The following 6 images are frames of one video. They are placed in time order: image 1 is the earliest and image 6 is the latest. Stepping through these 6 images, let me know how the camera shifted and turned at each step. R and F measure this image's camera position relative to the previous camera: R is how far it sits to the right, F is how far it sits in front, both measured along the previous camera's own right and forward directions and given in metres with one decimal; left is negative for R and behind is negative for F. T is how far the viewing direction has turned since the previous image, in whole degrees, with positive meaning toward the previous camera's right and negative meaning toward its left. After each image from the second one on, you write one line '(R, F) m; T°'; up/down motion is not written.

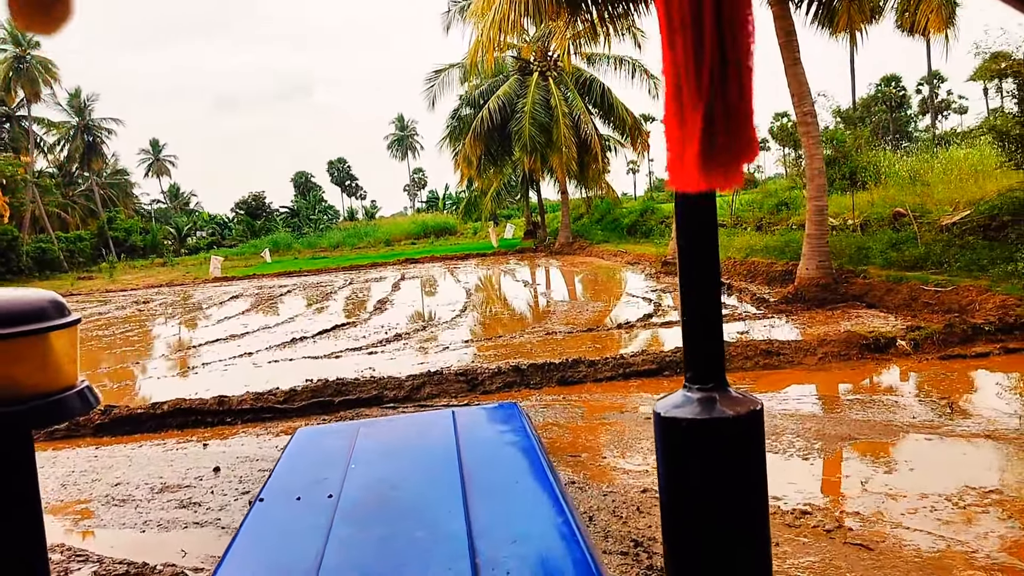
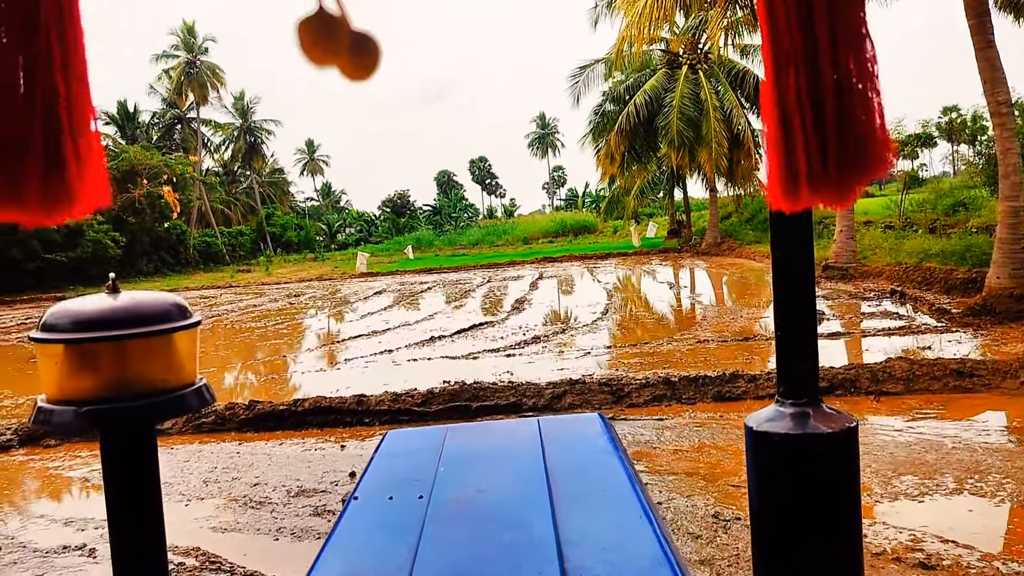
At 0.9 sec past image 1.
(-0.1, +0.3) m; -9°
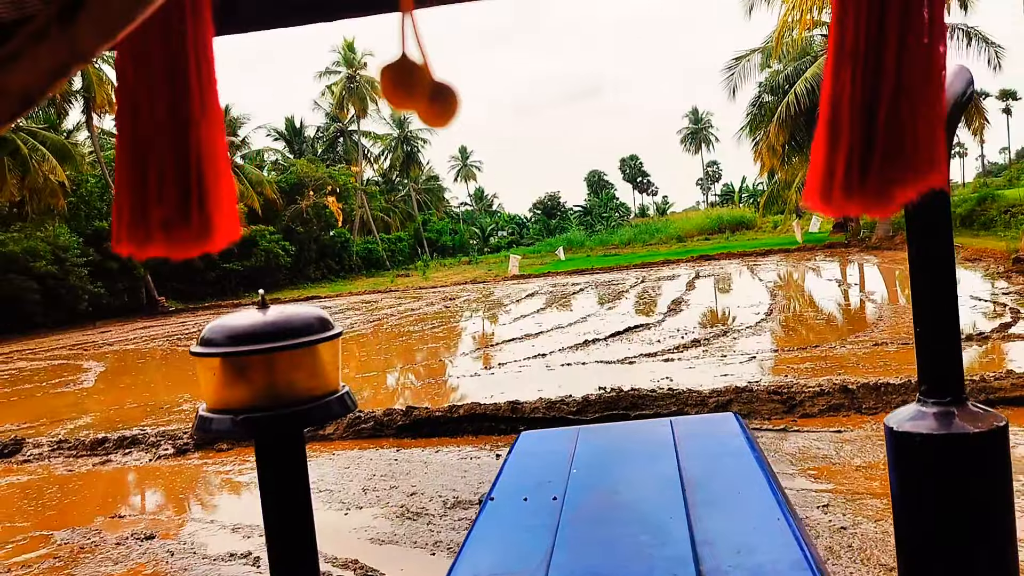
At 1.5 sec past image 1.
(0.0, +0.2) m; -10°
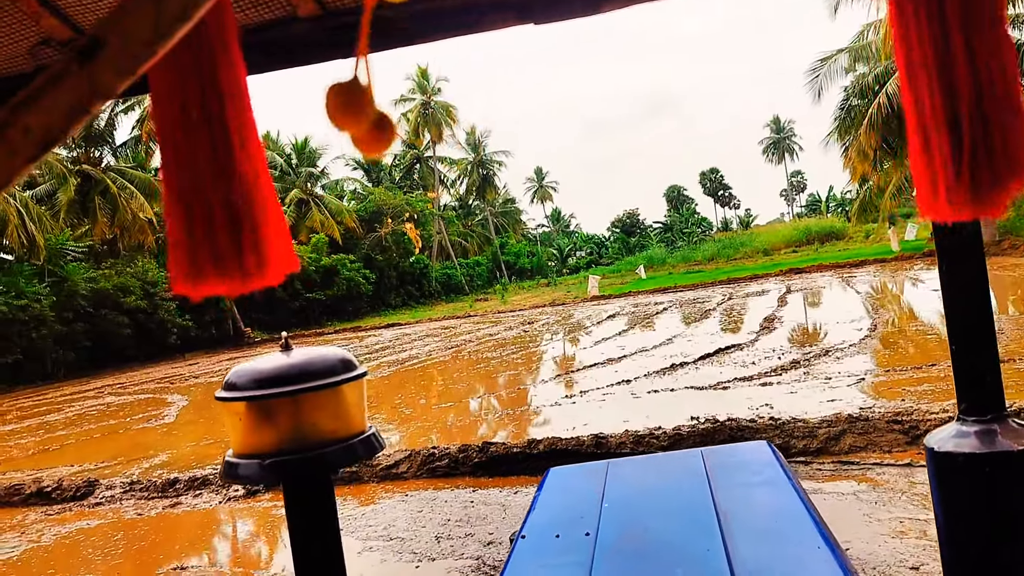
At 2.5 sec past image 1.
(0.0, +0.4) m; -5°
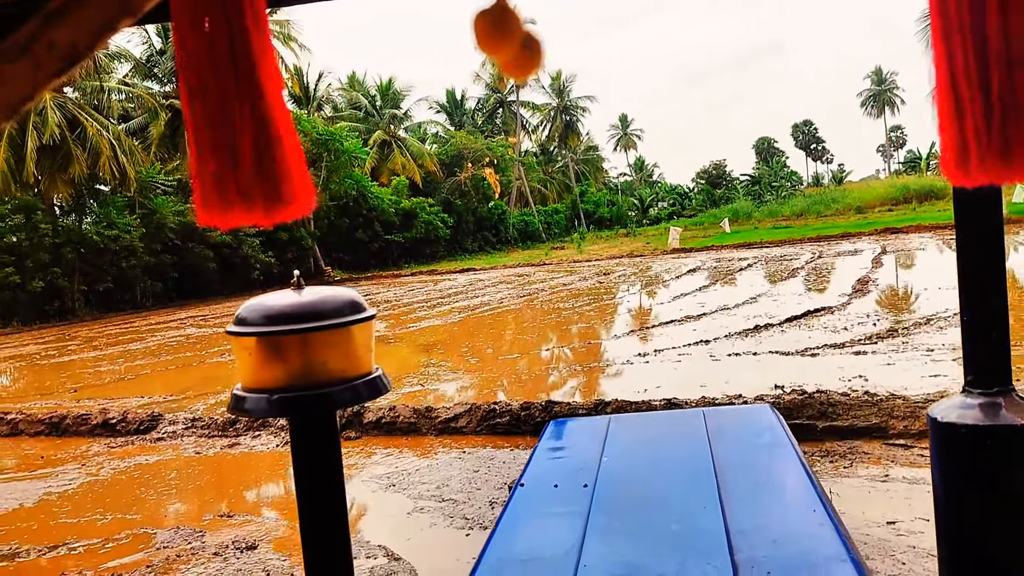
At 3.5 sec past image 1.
(0.0, +0.3) m; -5°
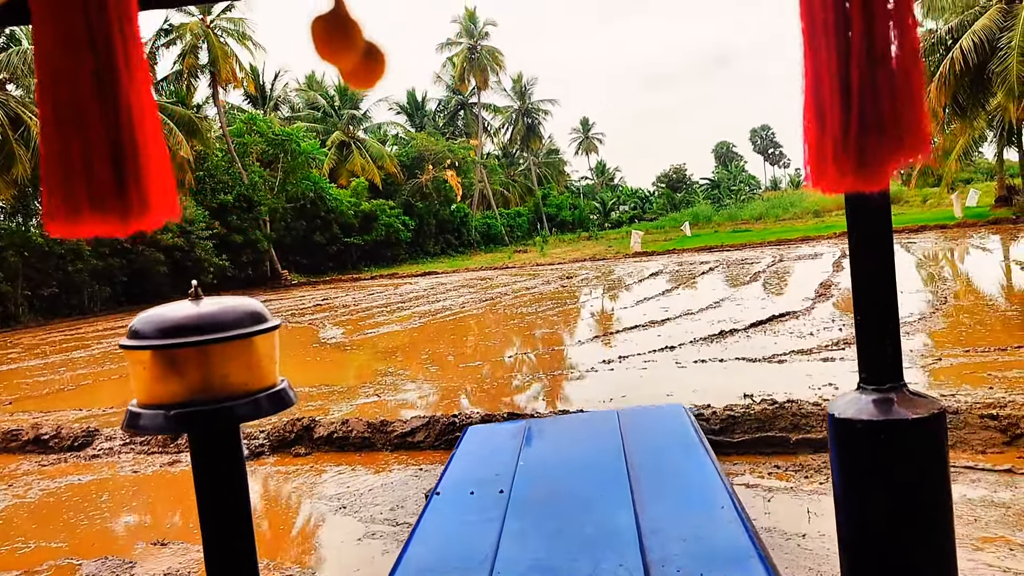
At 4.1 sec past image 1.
(0.0, +0.2) m; +3°
